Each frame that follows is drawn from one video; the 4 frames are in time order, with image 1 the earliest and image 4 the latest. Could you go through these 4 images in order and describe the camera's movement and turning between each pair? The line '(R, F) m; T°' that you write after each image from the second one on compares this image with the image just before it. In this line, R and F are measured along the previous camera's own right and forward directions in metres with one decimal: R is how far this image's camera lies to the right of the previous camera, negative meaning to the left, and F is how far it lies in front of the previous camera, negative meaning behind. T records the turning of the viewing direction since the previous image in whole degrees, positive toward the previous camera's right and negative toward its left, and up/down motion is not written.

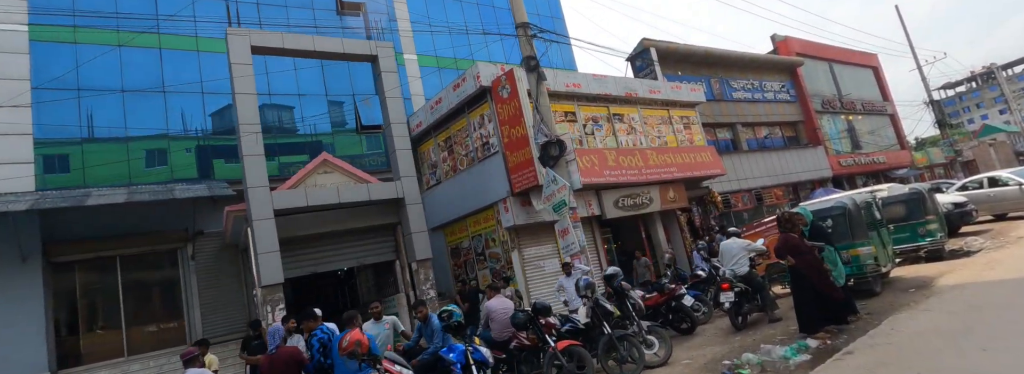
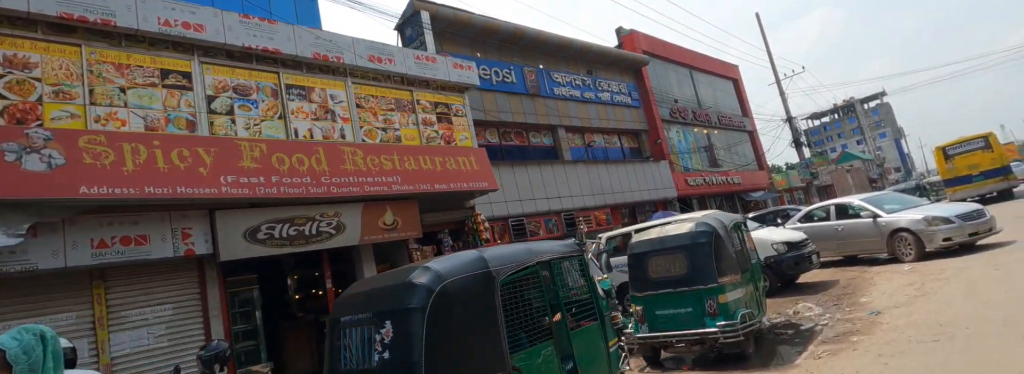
(+5.8, +5.6) m; +9°
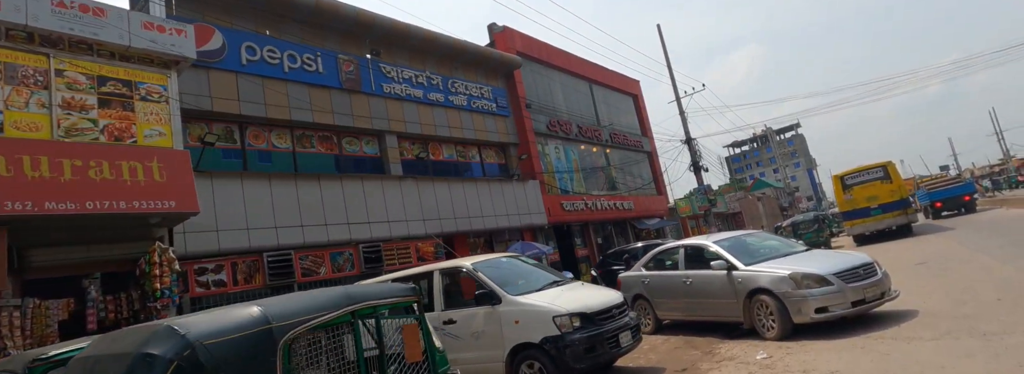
(+3.5, +3.4) m; +6°
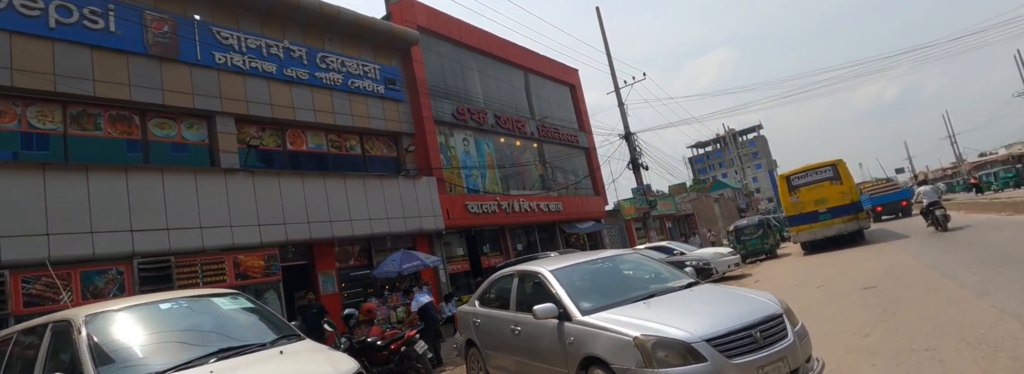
(+2.3, +2.6) m; +3°
